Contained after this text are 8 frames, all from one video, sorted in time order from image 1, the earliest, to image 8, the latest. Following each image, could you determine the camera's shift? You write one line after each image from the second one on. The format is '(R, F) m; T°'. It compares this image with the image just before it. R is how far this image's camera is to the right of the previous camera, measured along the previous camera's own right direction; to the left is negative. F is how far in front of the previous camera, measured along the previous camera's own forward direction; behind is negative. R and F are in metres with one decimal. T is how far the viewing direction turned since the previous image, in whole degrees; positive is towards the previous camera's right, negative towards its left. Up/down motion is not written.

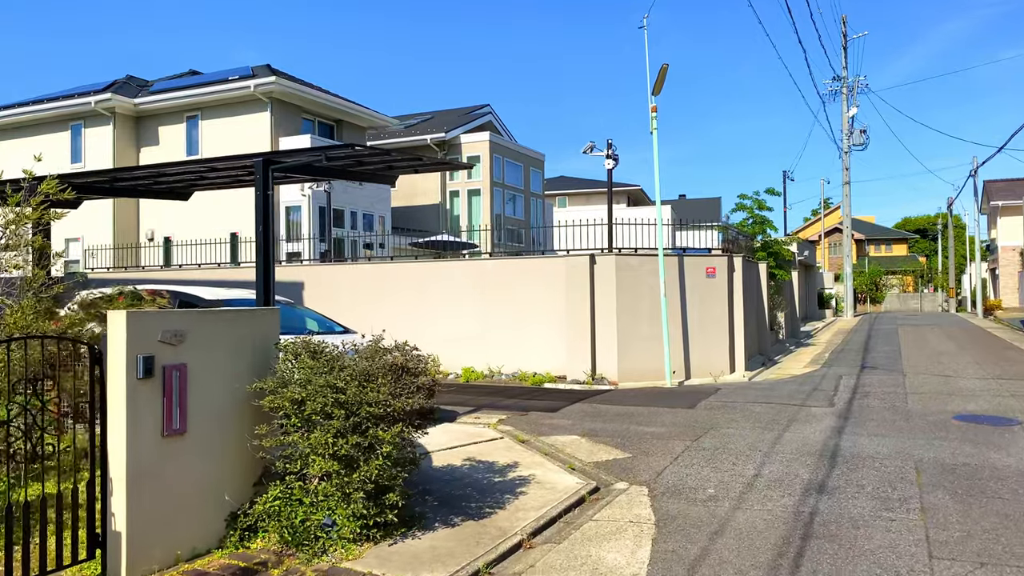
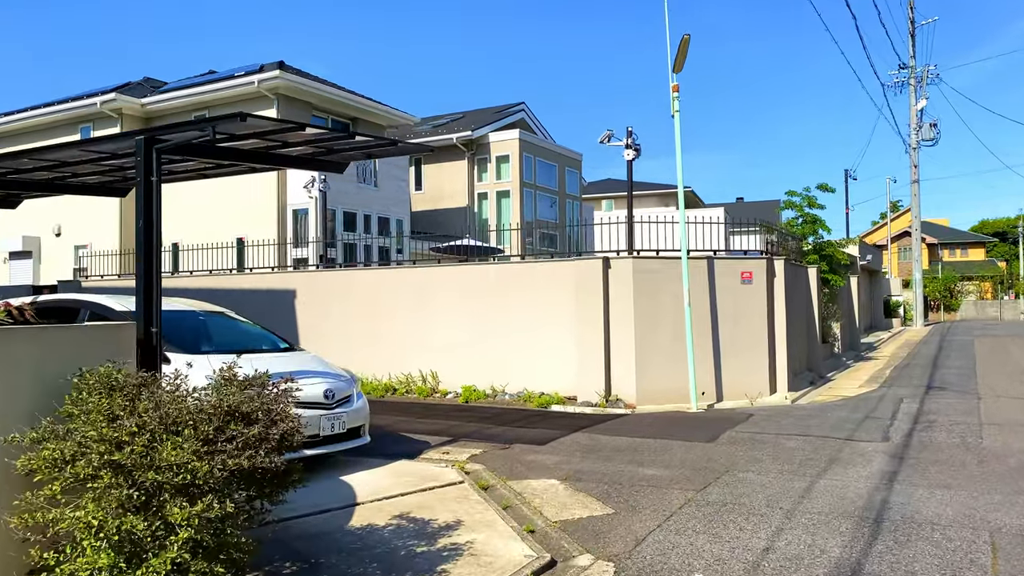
(+0.9, +1.6) m; -4°
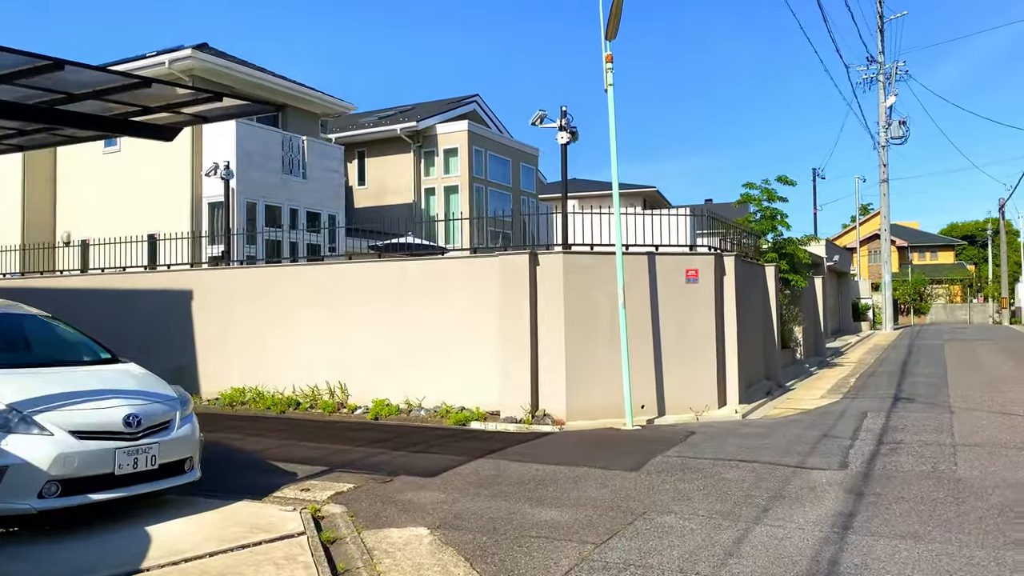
(+0.8, +1.5) m; +2°
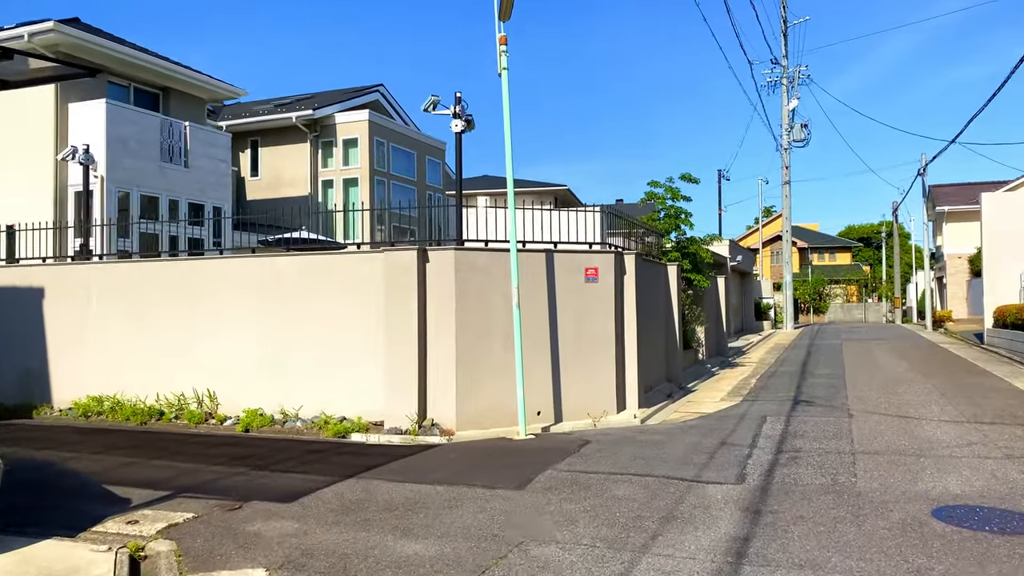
(+0.3, +0.7) m; +6°
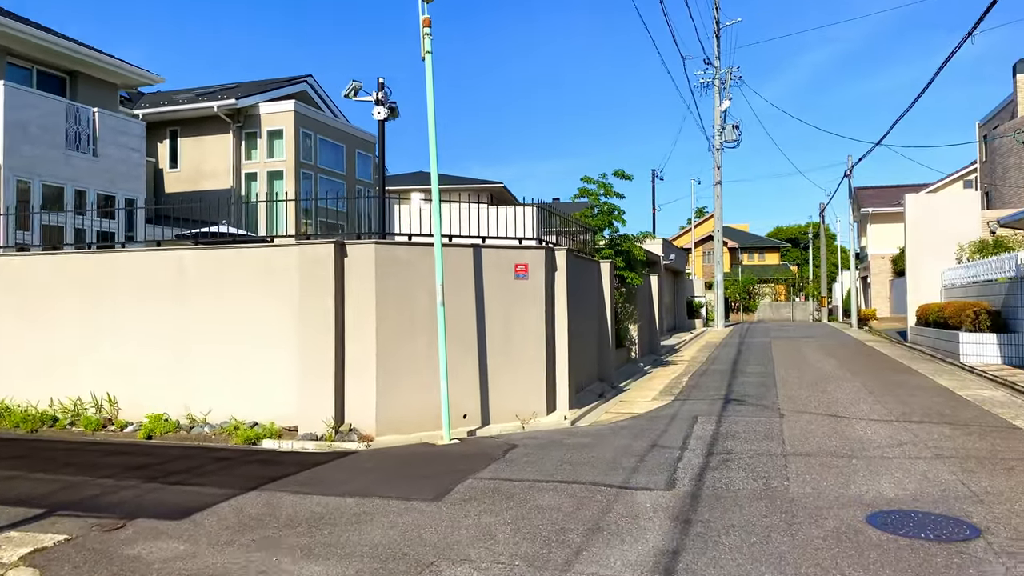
(+0.1, +0.4) m; +4°
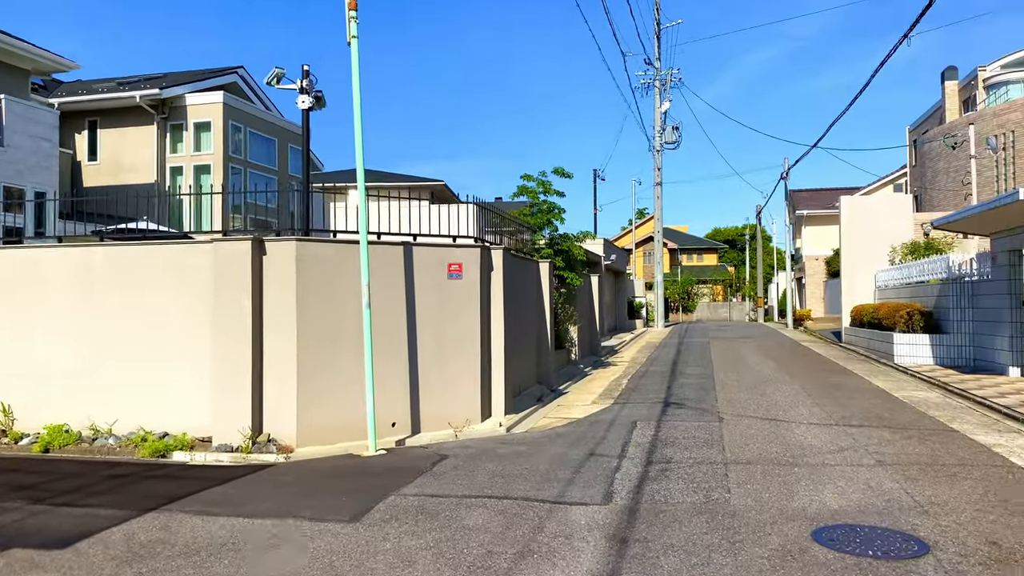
(+0.1, +0.4) m; +4°
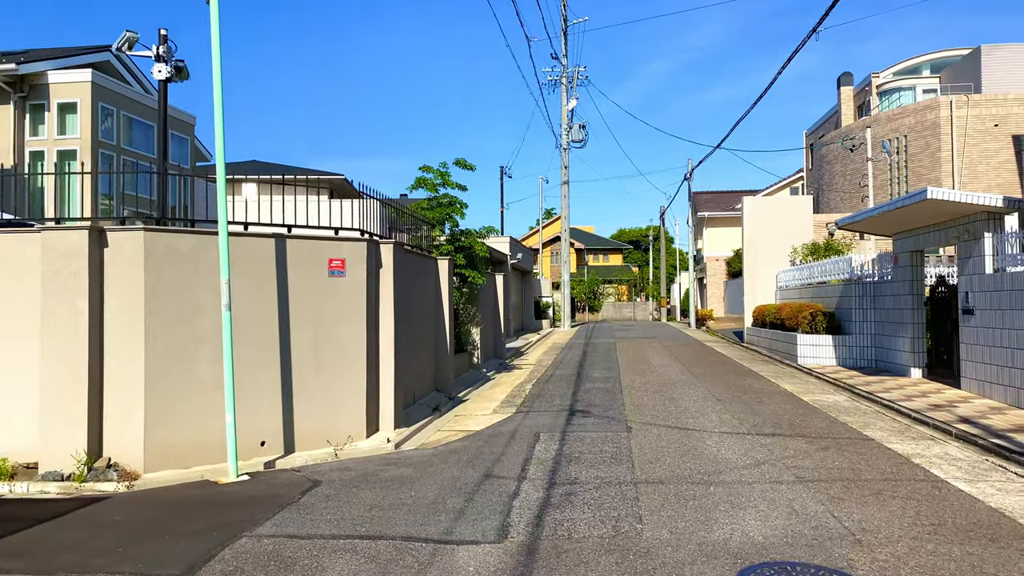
(+0.2, +0.9) m; +7°
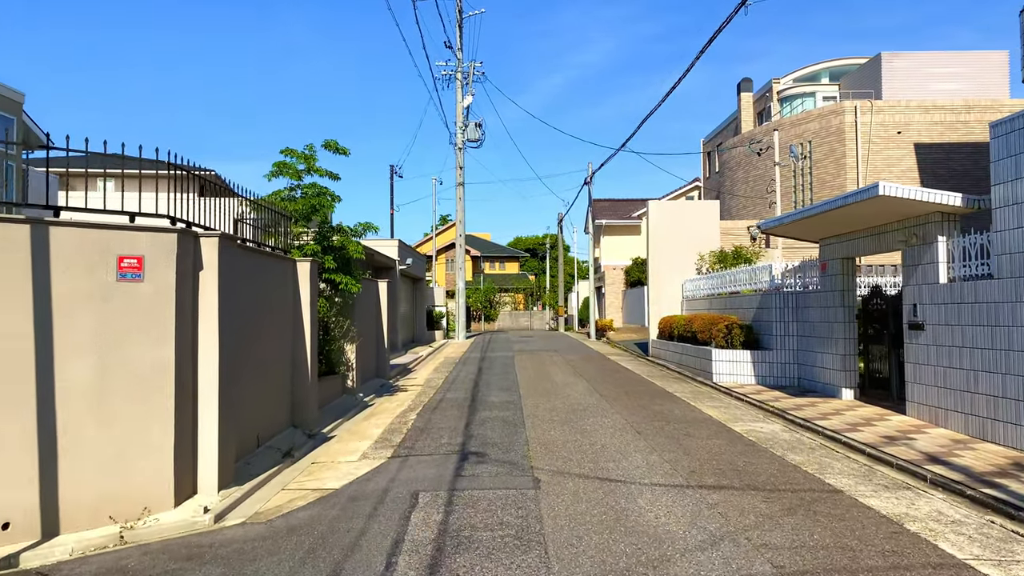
(+0.2, +2.1) m; +7°
